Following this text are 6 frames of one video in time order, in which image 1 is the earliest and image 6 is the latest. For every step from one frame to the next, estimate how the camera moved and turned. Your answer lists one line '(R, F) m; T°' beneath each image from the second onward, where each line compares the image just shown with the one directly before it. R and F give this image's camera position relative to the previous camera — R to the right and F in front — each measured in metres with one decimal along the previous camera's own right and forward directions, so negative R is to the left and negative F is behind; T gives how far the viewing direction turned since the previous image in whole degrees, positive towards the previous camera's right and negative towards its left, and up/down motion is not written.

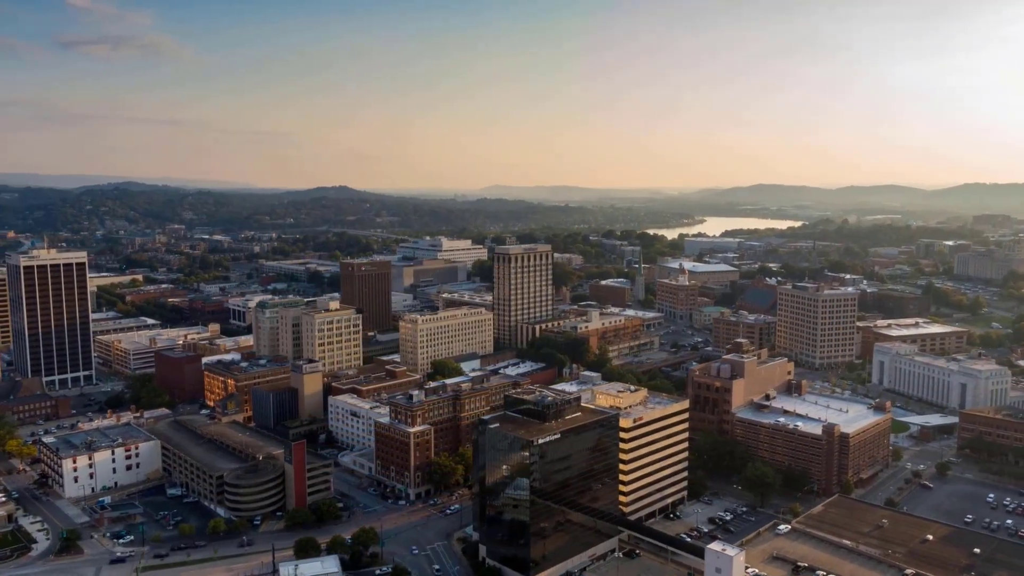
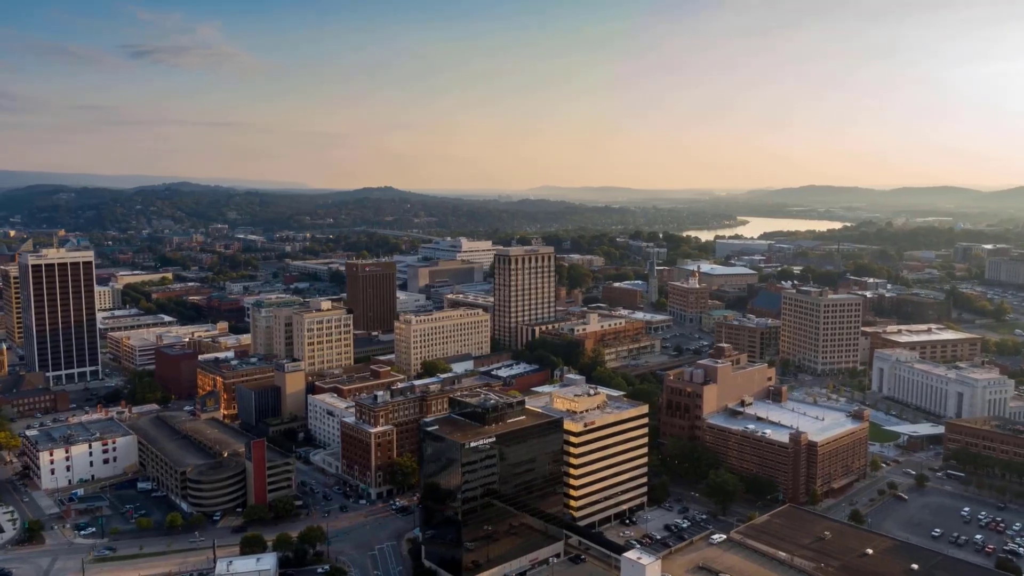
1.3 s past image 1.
(+4.6, +0.2) m; -3°
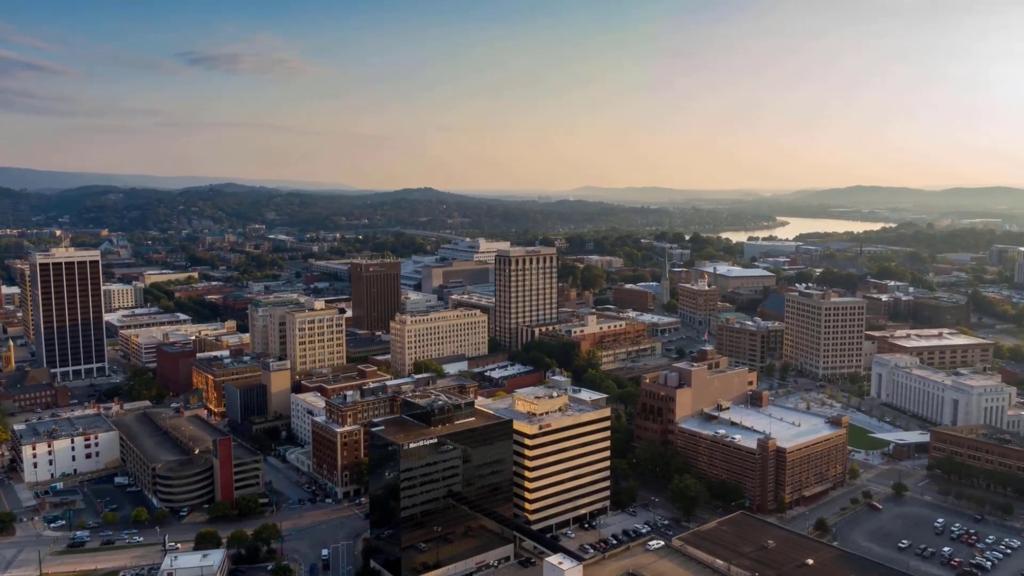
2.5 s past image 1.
(+4.1, +0.2) m; -3°
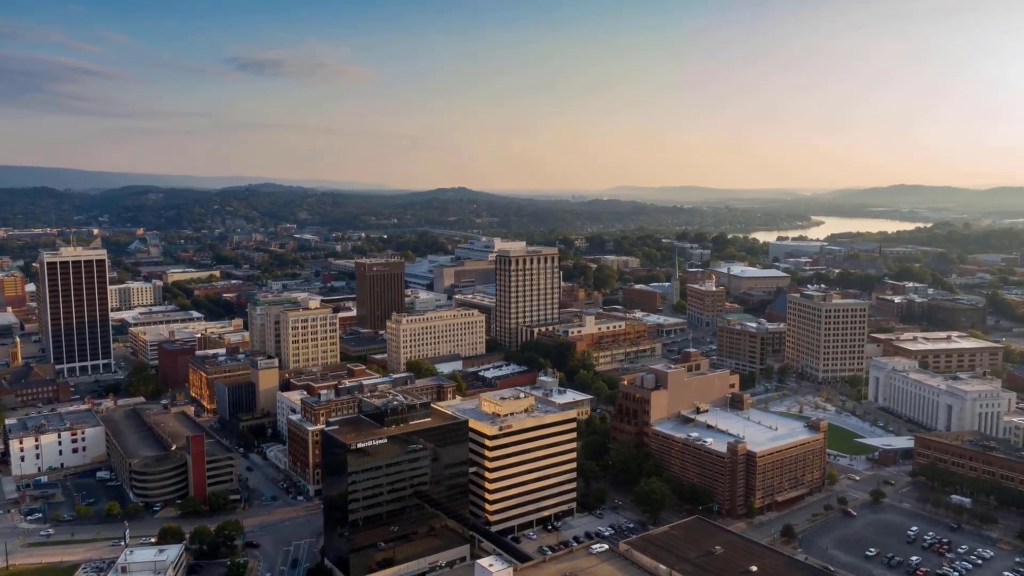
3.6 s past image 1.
(+3.6, +0.2) m; -3°
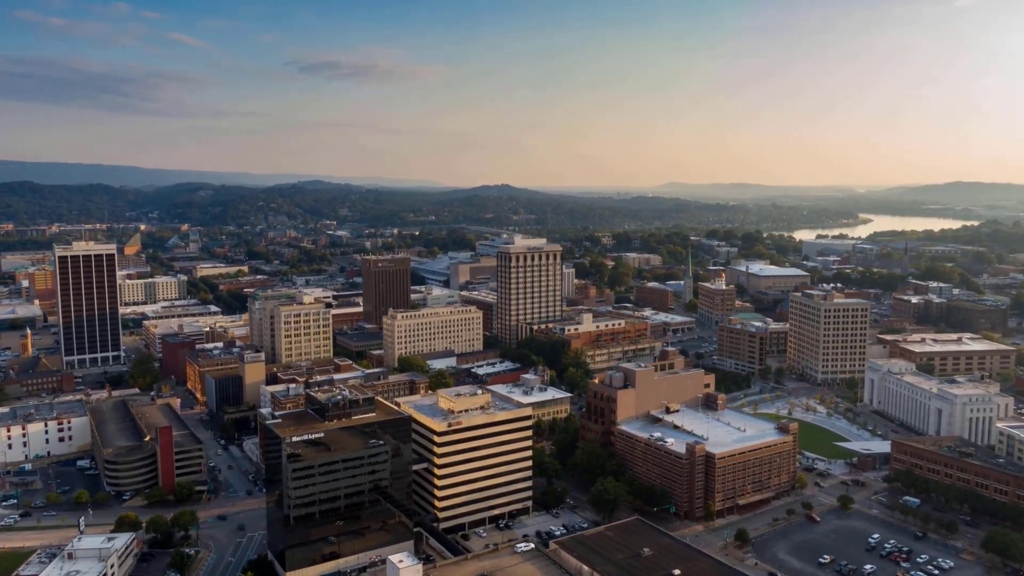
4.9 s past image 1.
(+4.6, +0.3) m; -3°
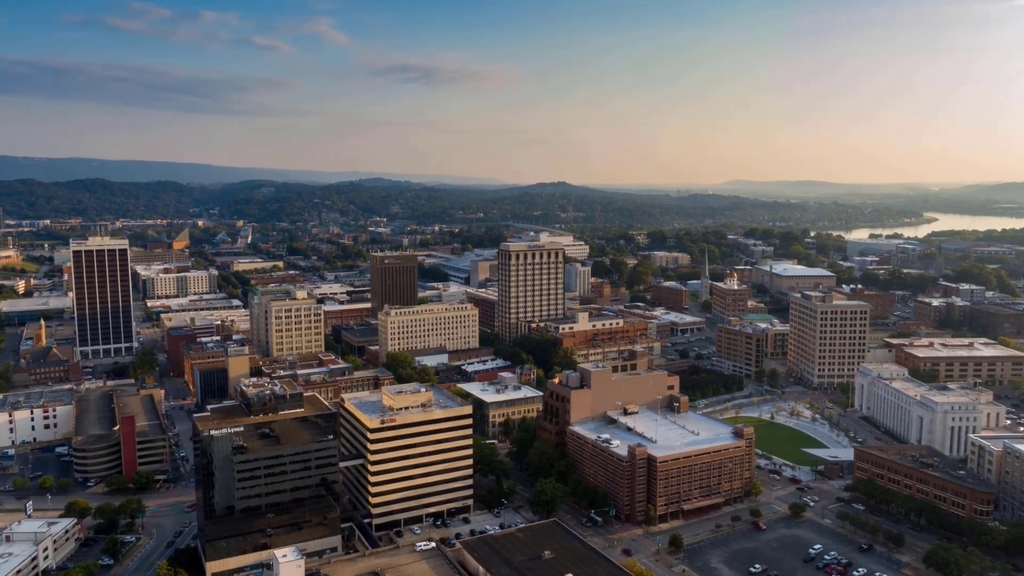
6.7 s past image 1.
(+6.0, +0.4) m; -4°
